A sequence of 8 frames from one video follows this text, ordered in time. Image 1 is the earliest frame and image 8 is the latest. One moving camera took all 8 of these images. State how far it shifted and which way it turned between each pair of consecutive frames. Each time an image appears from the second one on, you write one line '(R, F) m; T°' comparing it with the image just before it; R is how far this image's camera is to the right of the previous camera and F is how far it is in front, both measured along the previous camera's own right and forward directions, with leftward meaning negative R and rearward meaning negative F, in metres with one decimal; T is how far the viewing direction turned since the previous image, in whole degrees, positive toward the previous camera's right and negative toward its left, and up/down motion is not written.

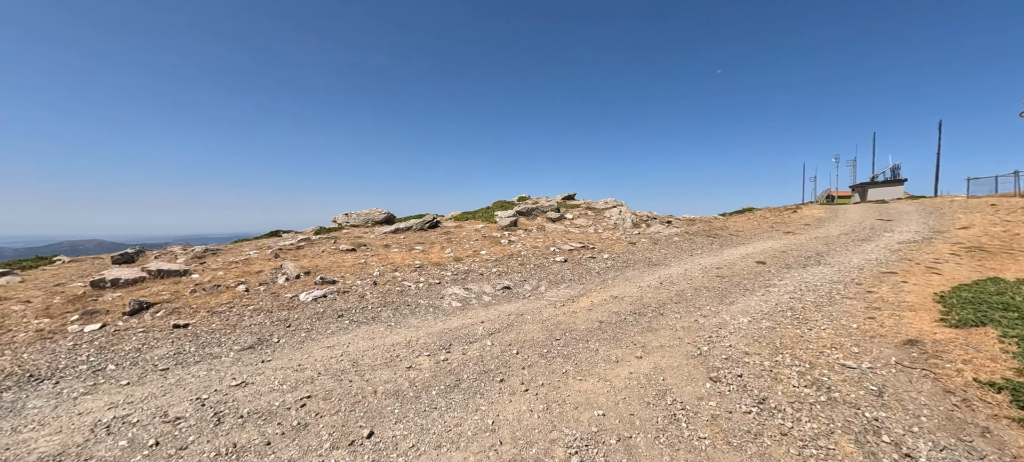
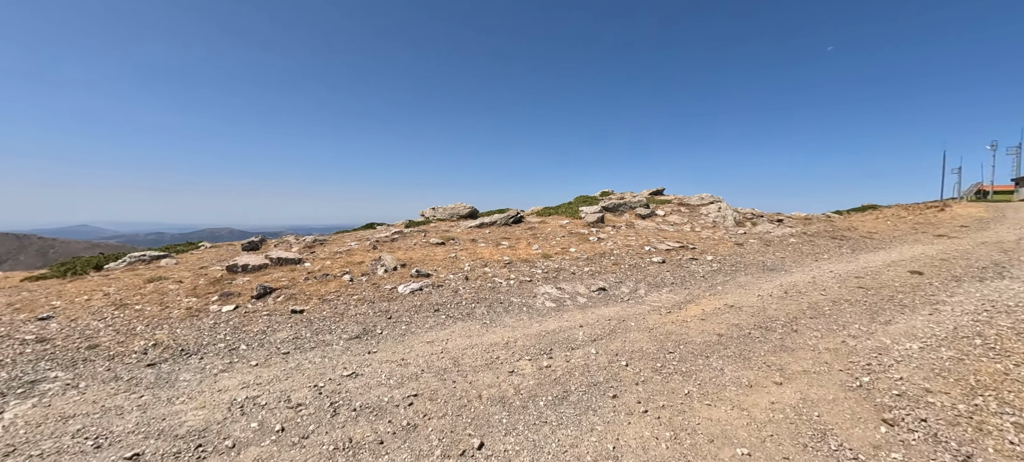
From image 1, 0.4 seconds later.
(-1.4, +1.1) m; -11°
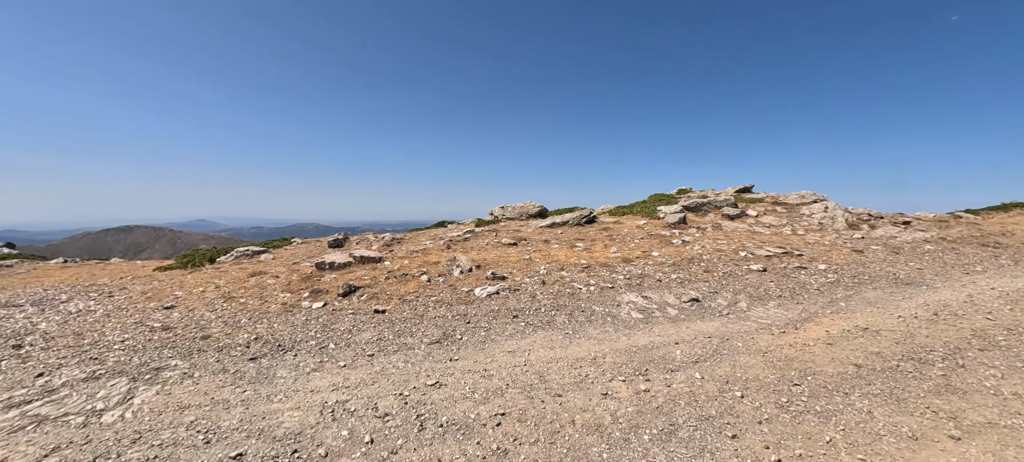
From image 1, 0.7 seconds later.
(-1.0, +1.0) m; -9°
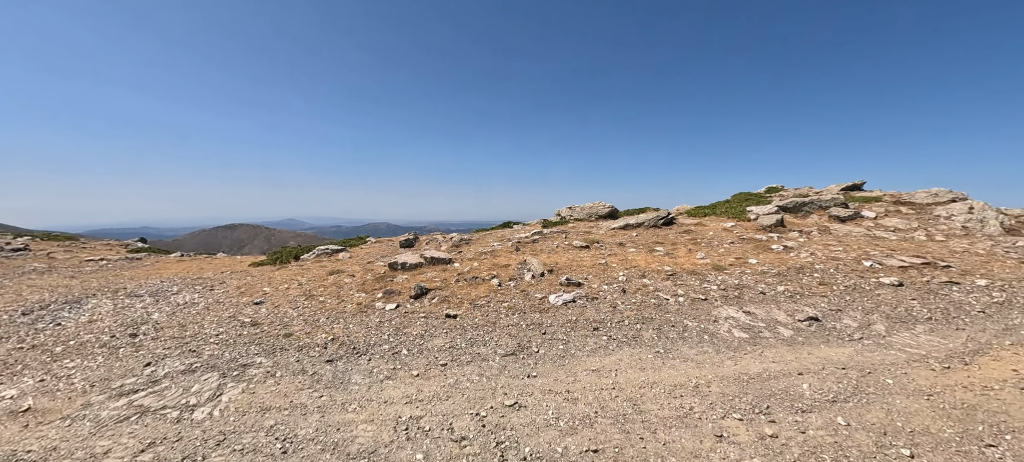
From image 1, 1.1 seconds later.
(-0.8, +1.2) m; -9°
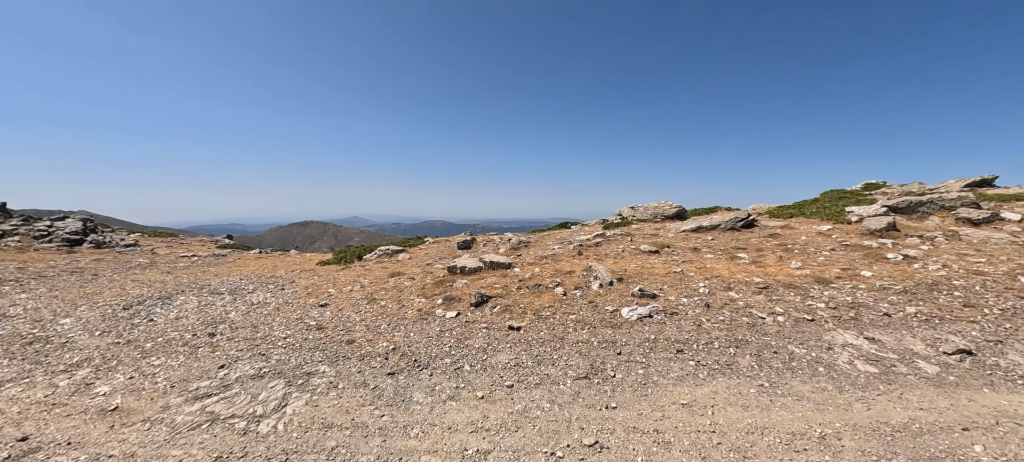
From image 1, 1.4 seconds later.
(-0.7, +1.2) m; -8°
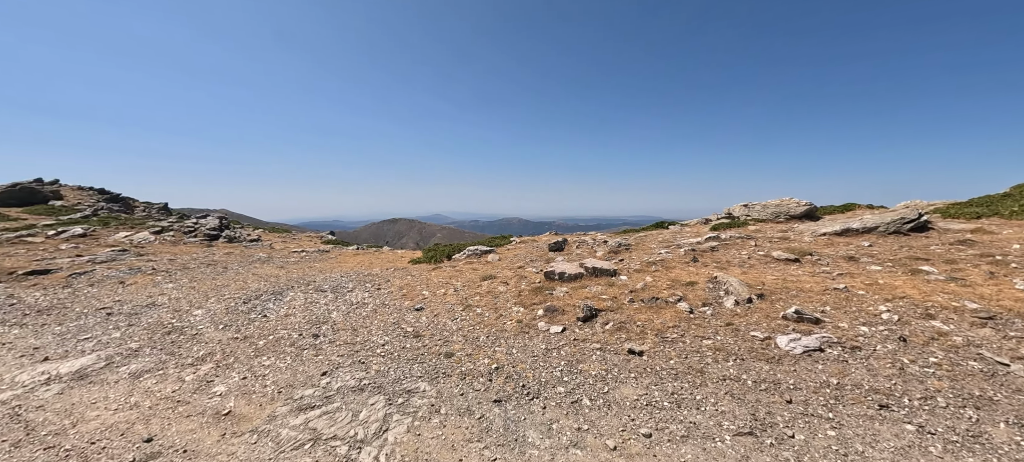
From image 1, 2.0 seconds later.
(-1.4, +1.8) m; -11°
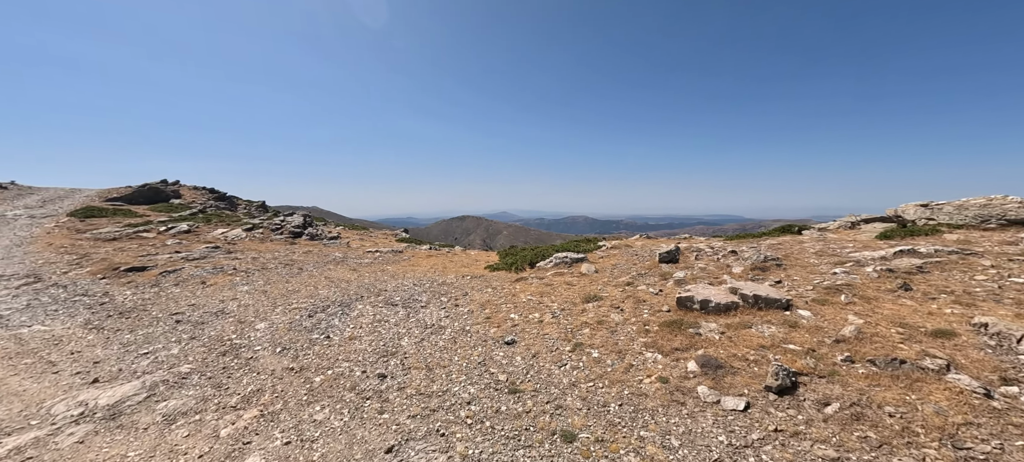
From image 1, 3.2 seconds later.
(-1.9, +3.9) m; -10°
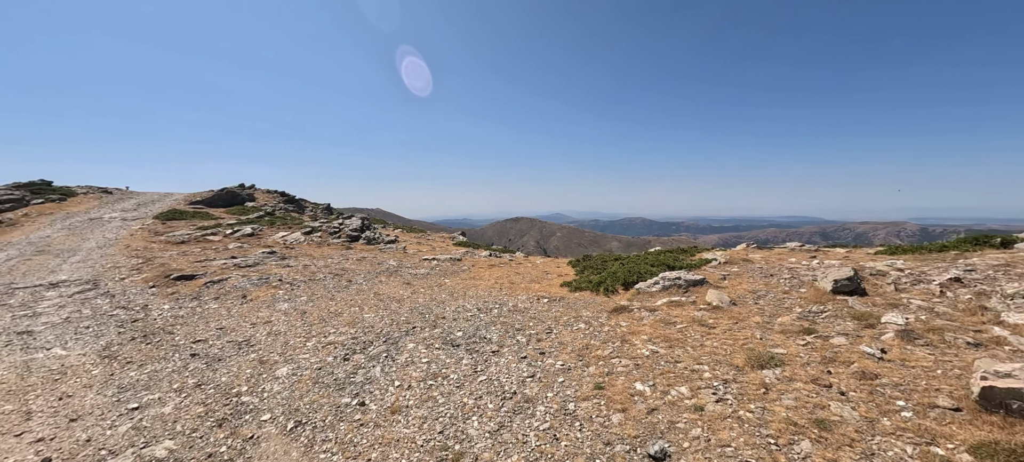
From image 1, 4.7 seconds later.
(-1.7, +4.7) m; -8°
